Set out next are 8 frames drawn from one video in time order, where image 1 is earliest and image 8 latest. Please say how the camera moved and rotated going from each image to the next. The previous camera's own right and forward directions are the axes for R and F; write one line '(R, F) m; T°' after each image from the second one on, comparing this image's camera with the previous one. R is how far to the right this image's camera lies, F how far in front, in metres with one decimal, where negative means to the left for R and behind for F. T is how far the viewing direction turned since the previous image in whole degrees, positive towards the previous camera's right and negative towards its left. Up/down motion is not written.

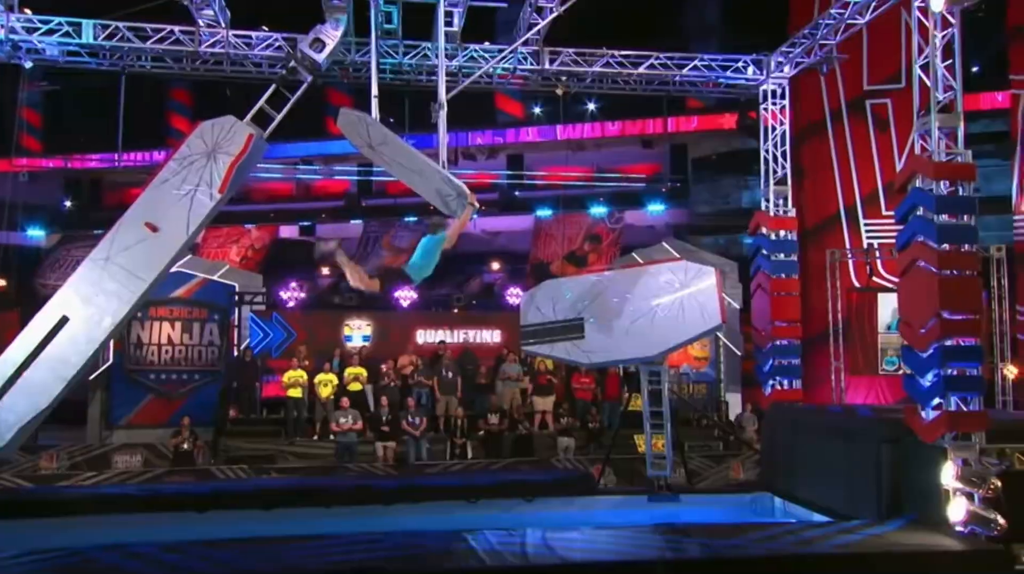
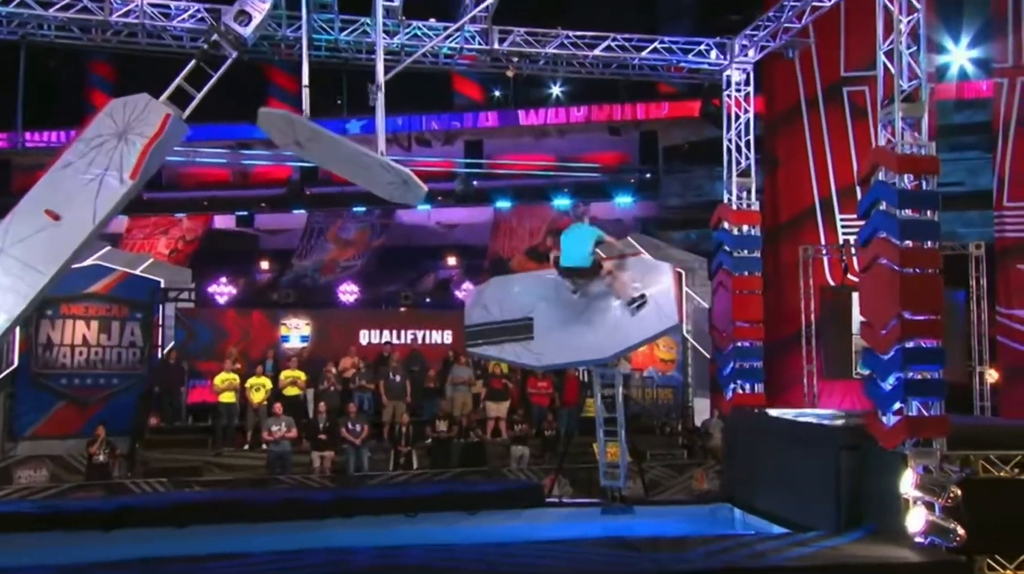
(+0.6, +1.0) m; +1°
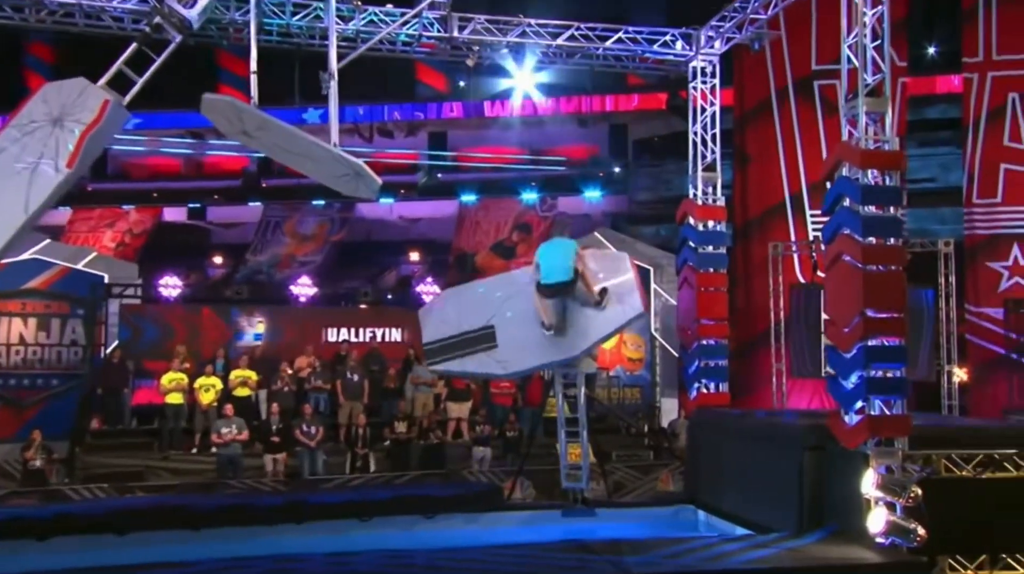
(+0.3, +0.4) m; +2°
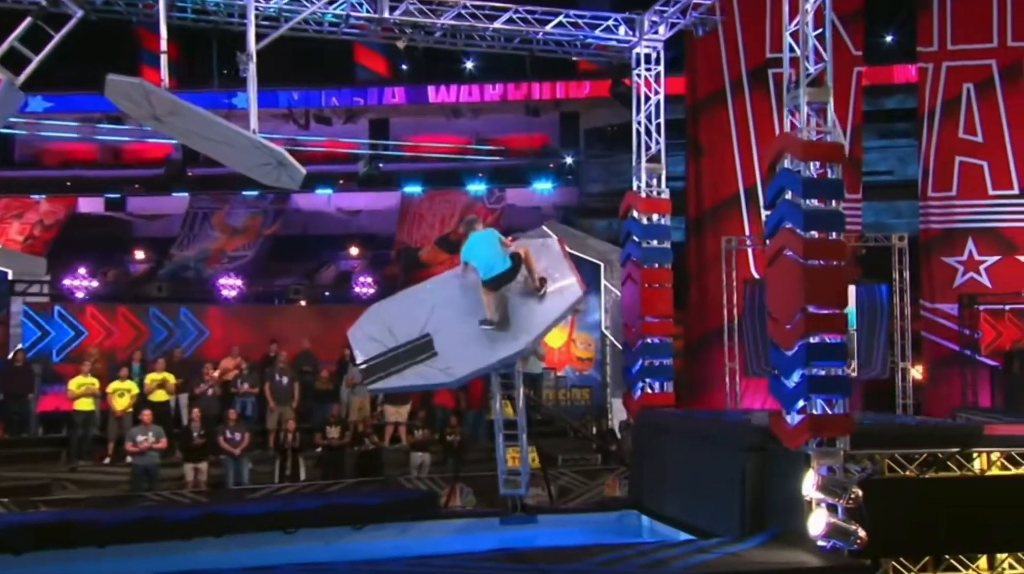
(+0.5, +0.6) m; +2°
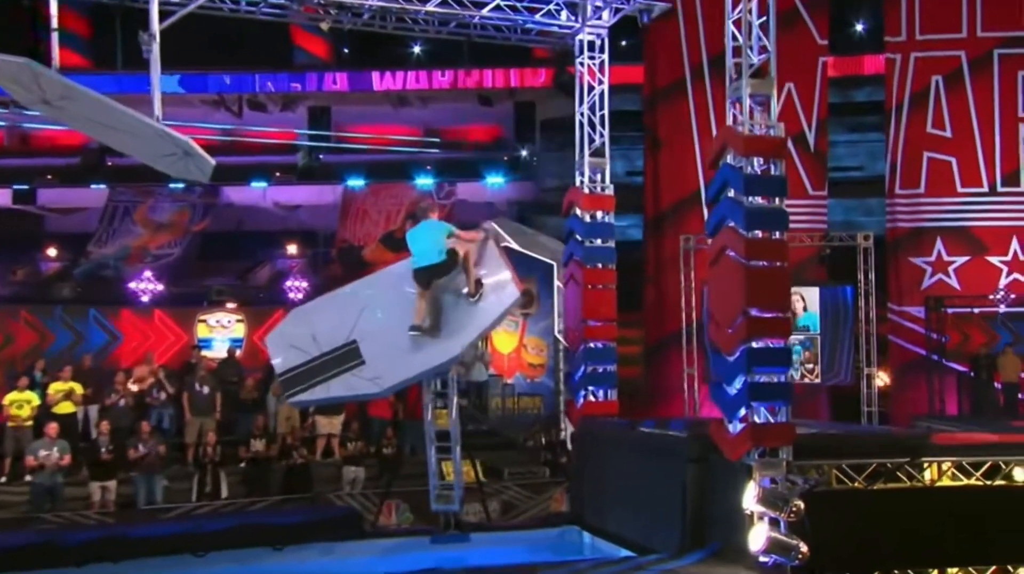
(+0.6, +0.8) m; +2°
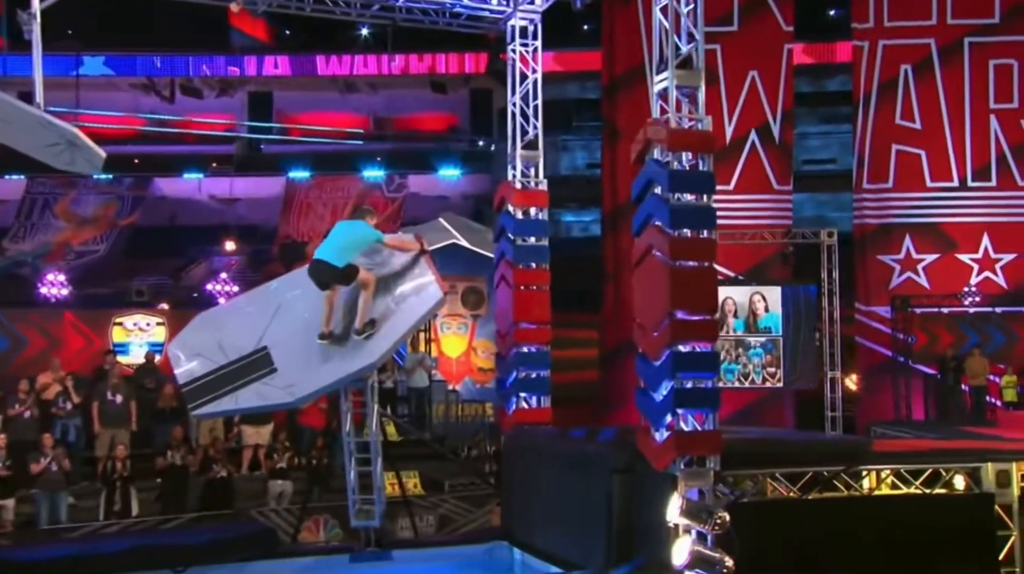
(+0.6, +0.7) m; +1°
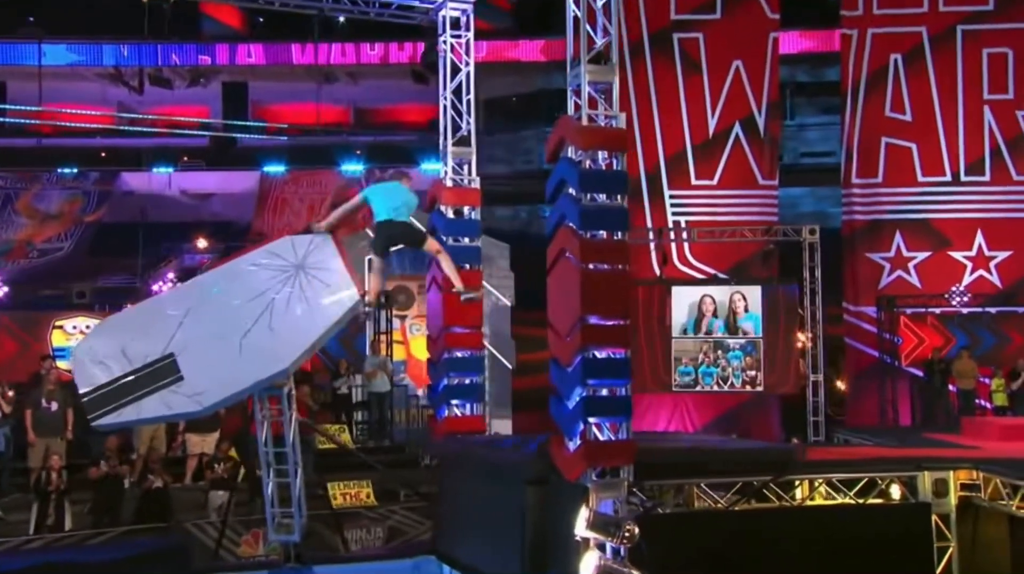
(+0.8, +0.3) m; -2°
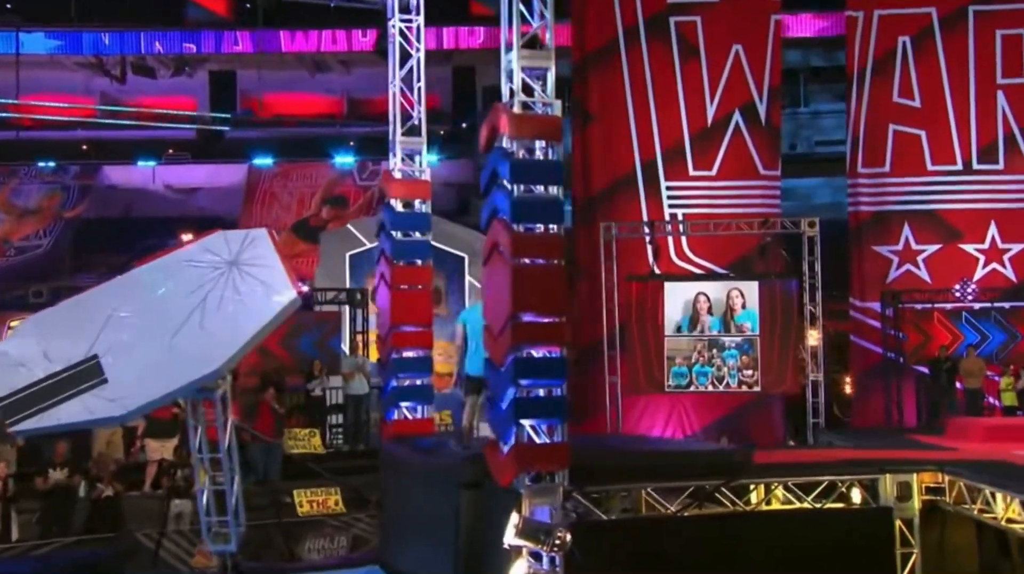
(+0.6, +0.4) m; -2°
